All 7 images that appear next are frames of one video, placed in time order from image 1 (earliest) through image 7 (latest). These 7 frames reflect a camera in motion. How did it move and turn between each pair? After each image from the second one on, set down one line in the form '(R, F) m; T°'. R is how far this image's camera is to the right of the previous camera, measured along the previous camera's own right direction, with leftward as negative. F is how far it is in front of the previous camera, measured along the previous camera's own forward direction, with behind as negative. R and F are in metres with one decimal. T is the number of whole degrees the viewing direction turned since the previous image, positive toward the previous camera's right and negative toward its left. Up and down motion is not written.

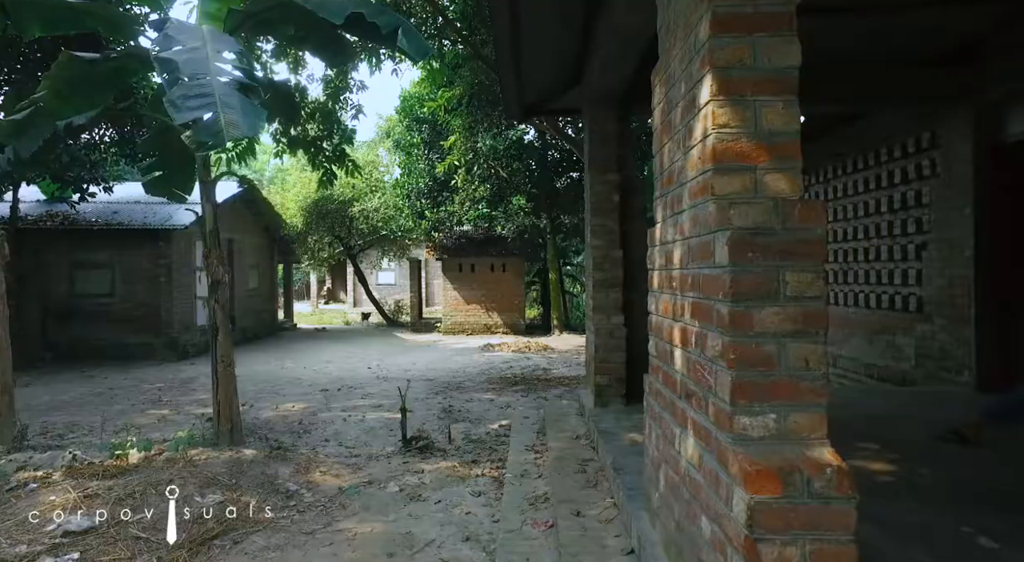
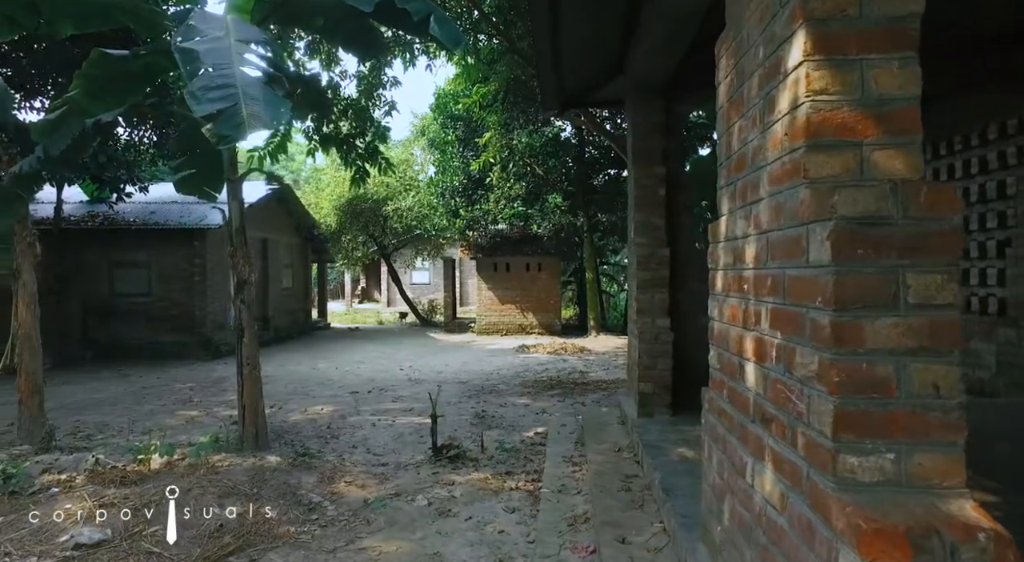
(0.0, +0.3) m; -3°
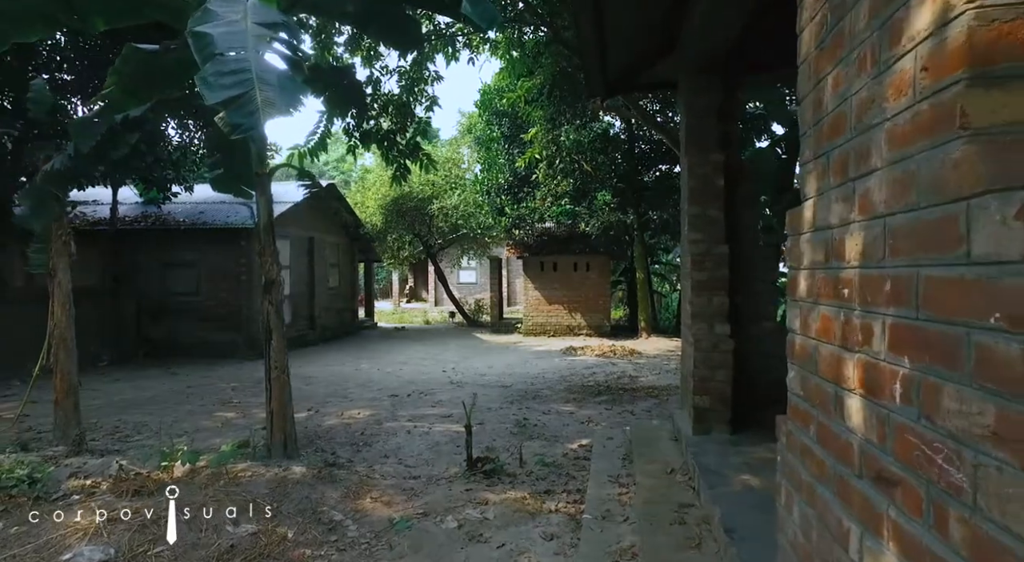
(+0.1, +0.4) m; -4°
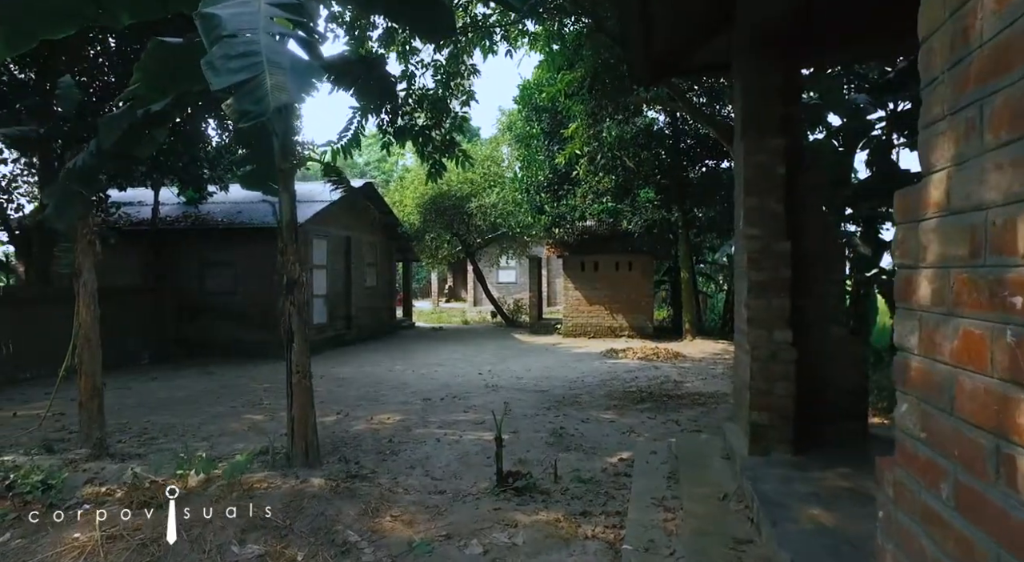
(0.0, +0.4) m; -4°
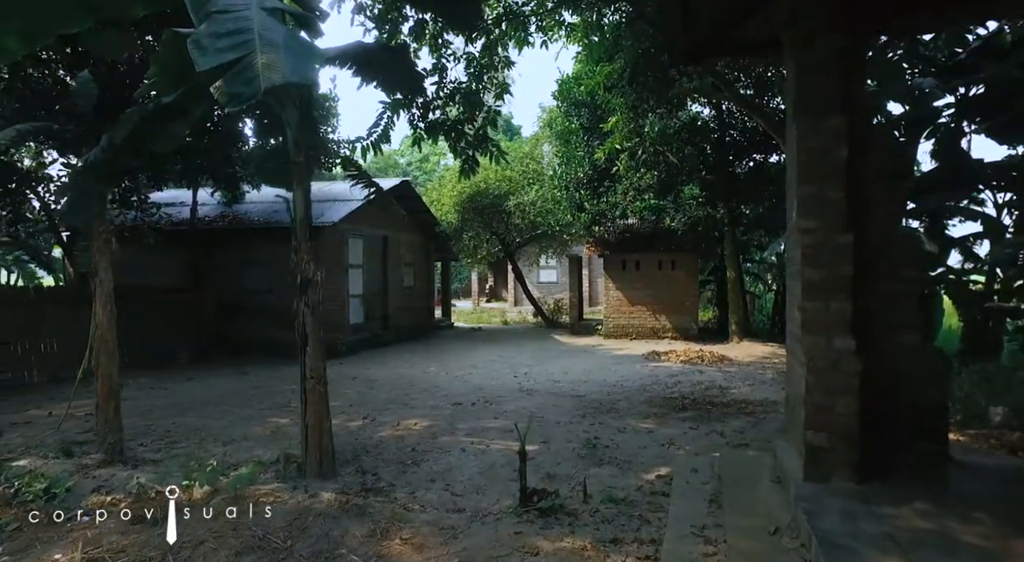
(+0.1, +0.4) m; -4°
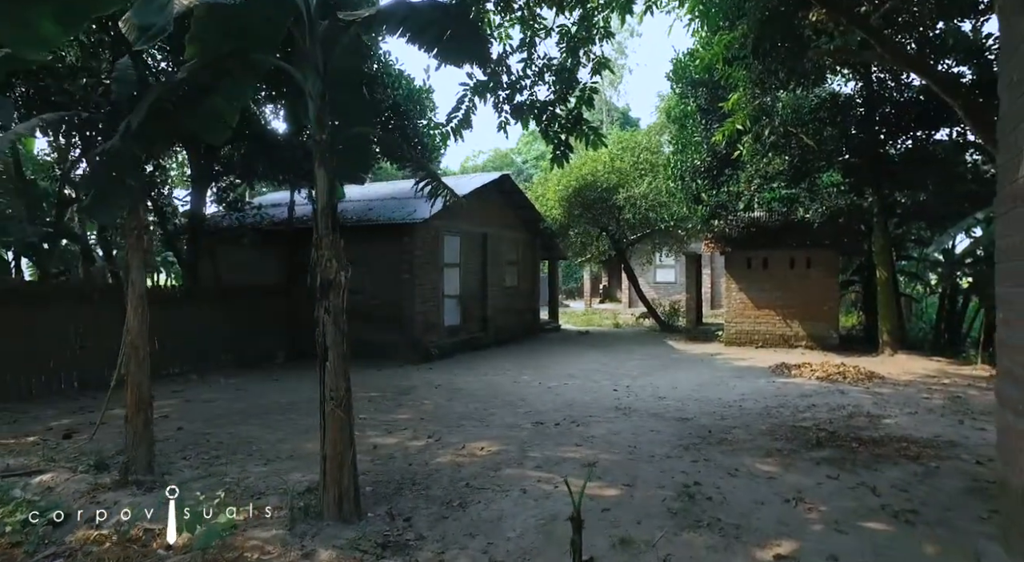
(+0.3, +1.1) m; -11°
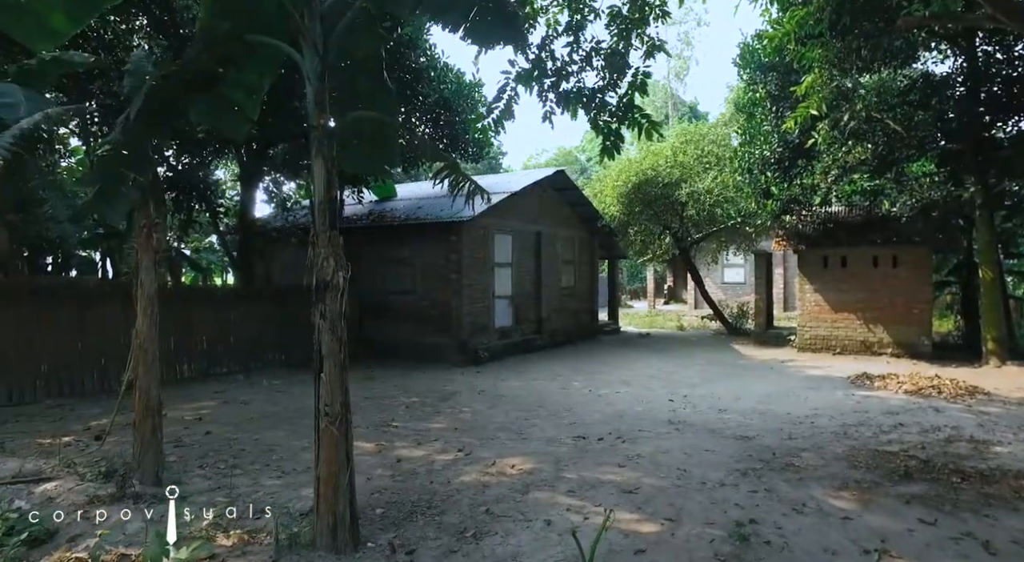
(+0.3, +0.6) m; -6°
